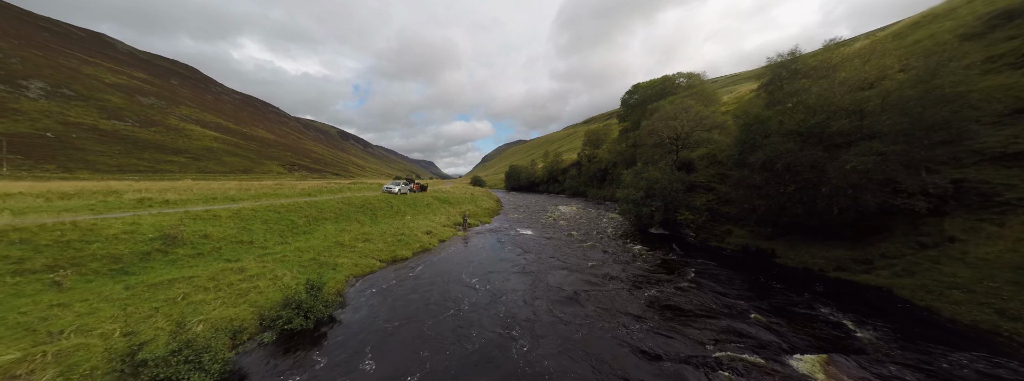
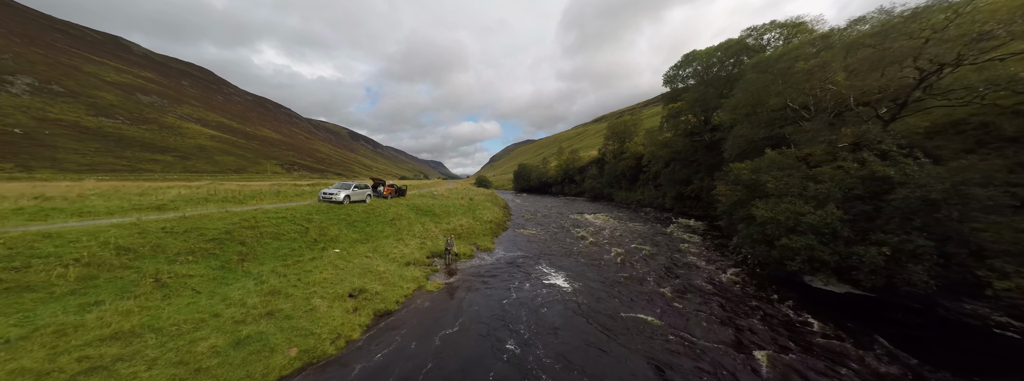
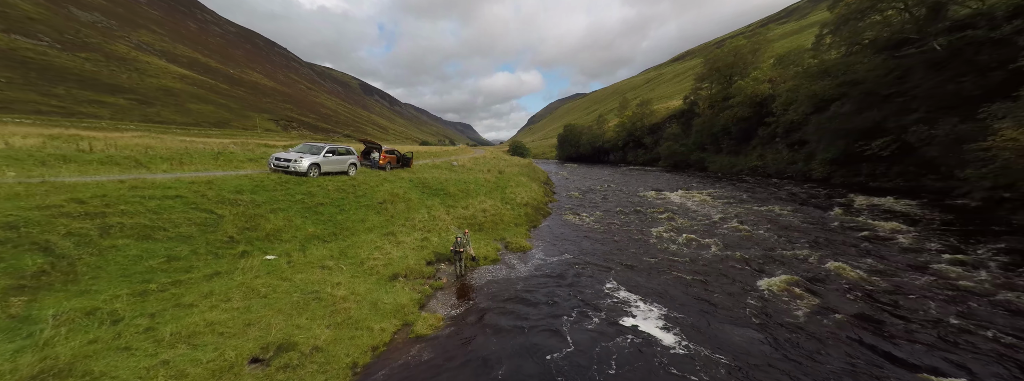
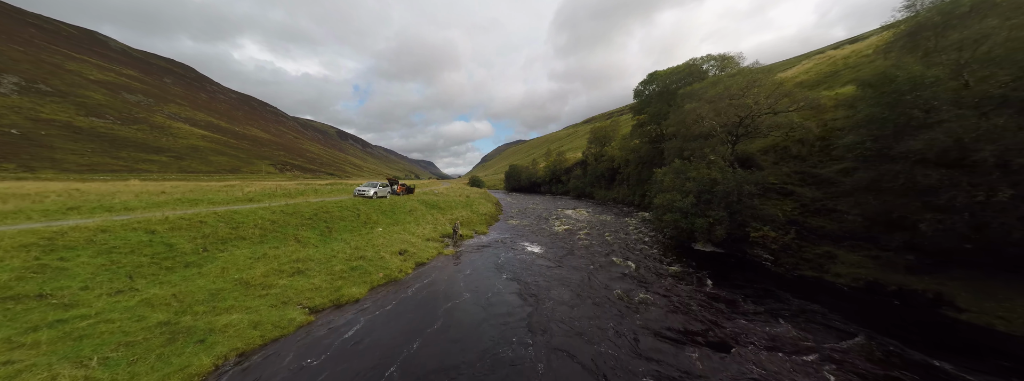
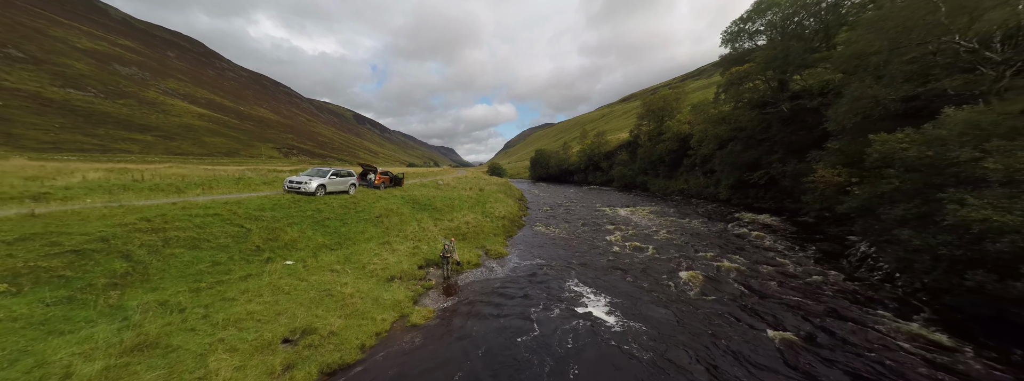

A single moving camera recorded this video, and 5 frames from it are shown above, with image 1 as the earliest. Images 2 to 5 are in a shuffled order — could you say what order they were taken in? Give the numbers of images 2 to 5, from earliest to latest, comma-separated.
4, 2, 5, 3
